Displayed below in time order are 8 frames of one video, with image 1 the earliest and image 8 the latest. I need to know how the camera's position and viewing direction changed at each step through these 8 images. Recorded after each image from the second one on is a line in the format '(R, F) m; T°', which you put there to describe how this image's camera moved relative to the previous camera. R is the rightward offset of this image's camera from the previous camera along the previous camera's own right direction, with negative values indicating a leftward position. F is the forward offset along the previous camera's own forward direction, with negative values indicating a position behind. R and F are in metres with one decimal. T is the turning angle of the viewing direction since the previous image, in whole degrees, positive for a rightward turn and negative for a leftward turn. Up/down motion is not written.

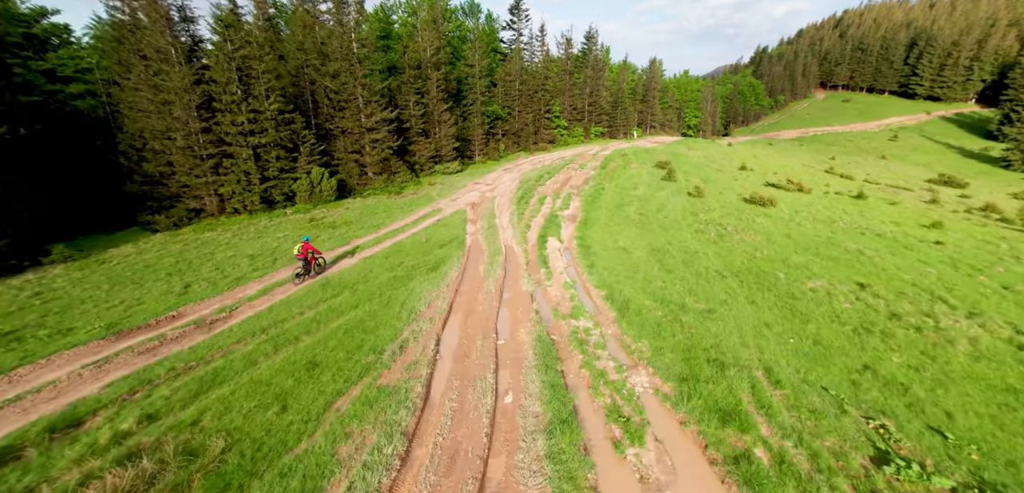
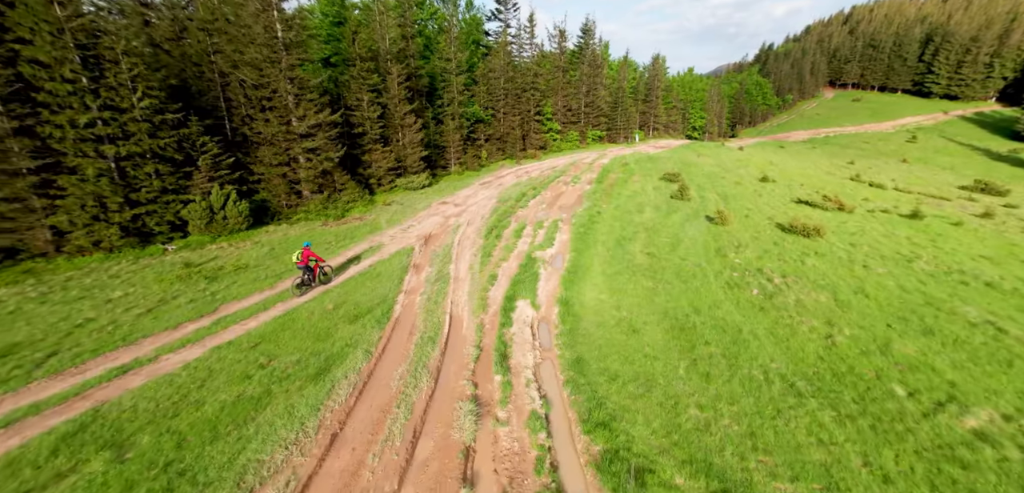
(+1.8, +7.1) m; 0°
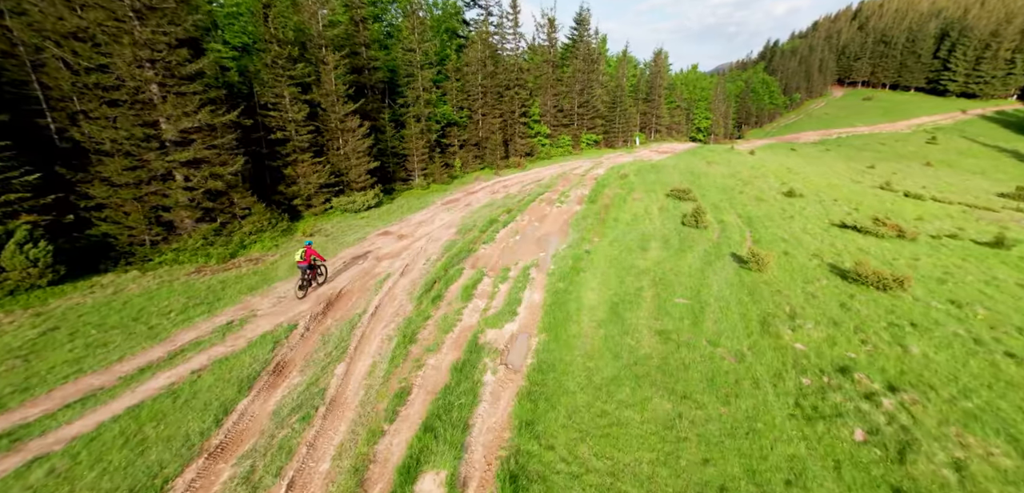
(+2.1, +7.4) m; 0°
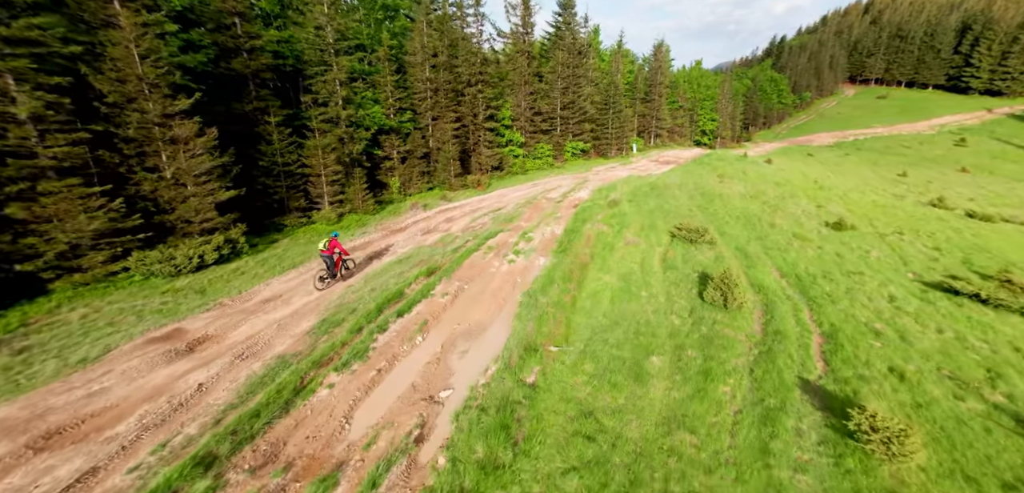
(+3.6, +10.5) m; 0°
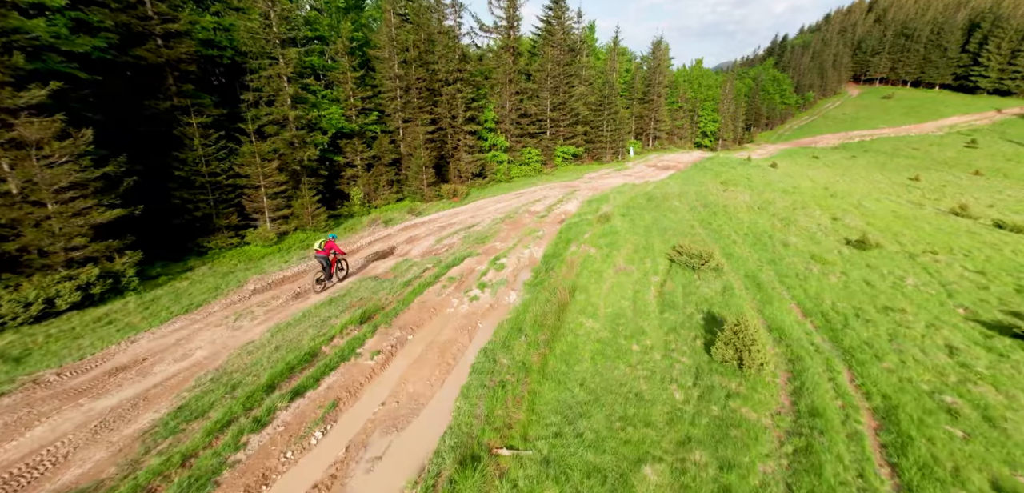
(+1.6, +4.0) m; 0°
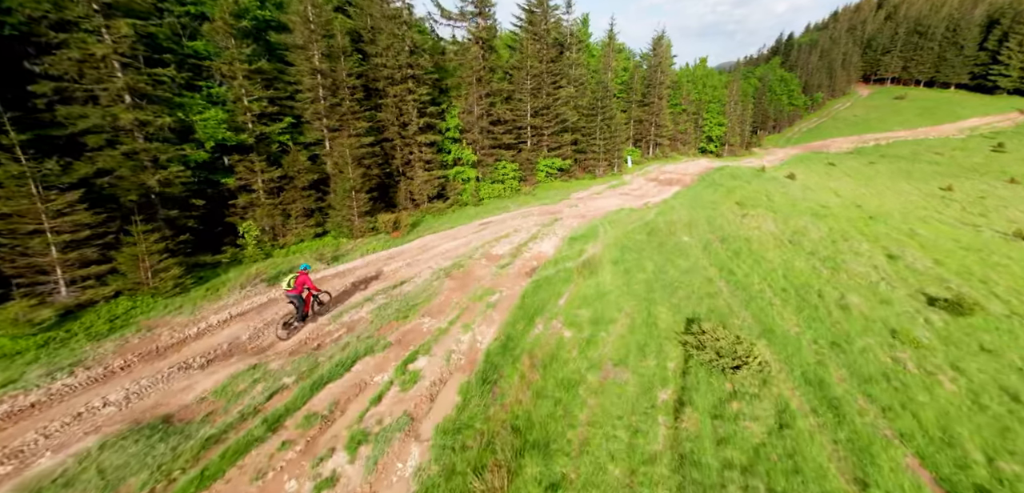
(+2.6, +8.1) m; 0°
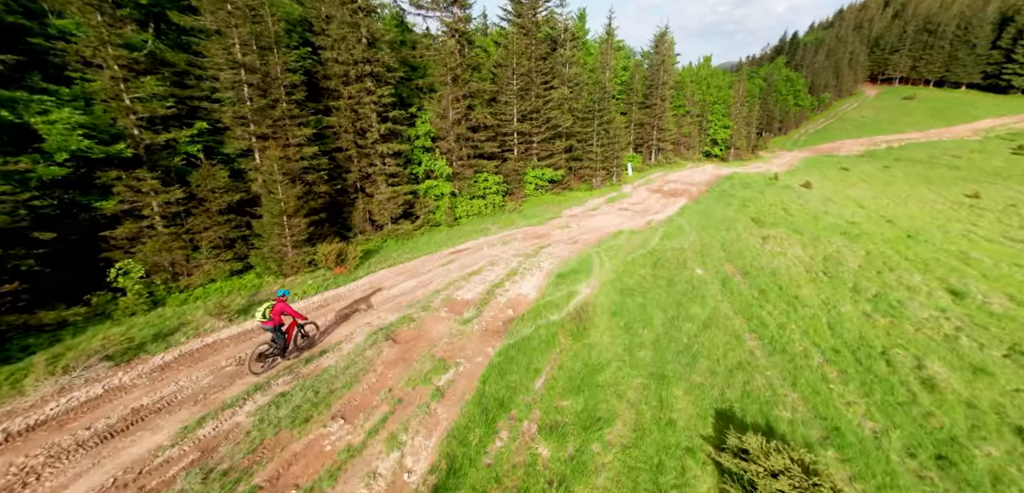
(+1.4, +5.2) m; 0°
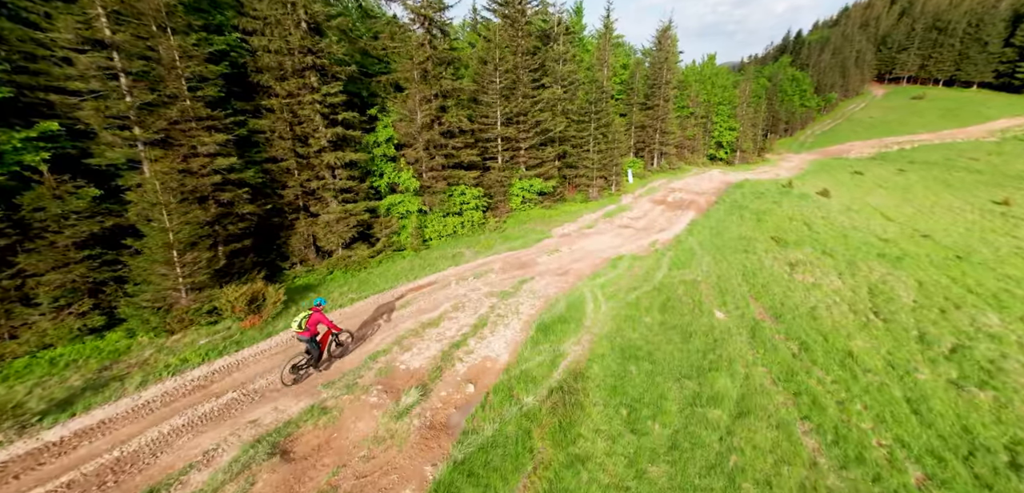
(+1.4, +4.9) m; 0°
